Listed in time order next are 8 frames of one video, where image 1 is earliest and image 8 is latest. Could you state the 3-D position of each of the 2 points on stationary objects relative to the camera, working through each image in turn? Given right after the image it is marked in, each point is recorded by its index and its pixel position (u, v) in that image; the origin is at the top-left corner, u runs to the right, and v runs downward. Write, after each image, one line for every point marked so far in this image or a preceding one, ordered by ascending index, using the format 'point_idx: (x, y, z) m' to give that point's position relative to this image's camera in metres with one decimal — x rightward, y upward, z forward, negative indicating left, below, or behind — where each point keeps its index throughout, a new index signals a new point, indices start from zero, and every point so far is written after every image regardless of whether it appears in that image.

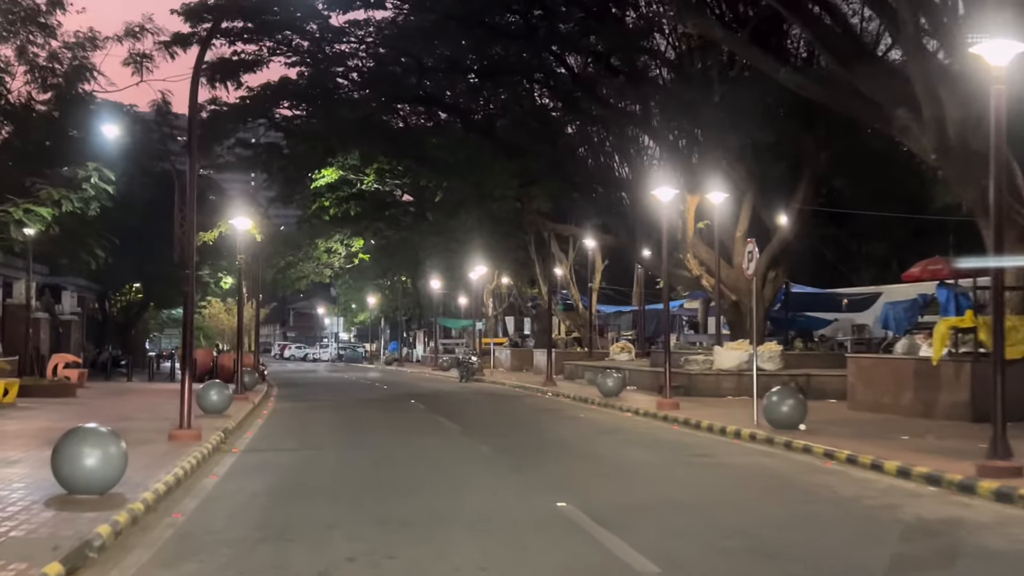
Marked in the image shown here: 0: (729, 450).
0: (+2.9, -2.2, +14.9) m
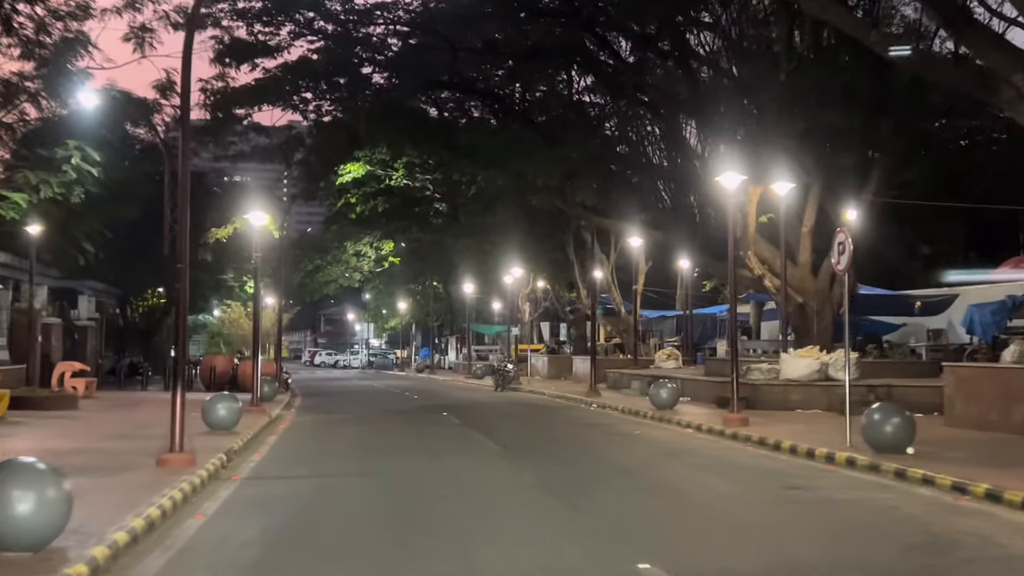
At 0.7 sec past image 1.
0: (+3.5, -2.1, +12.3) m
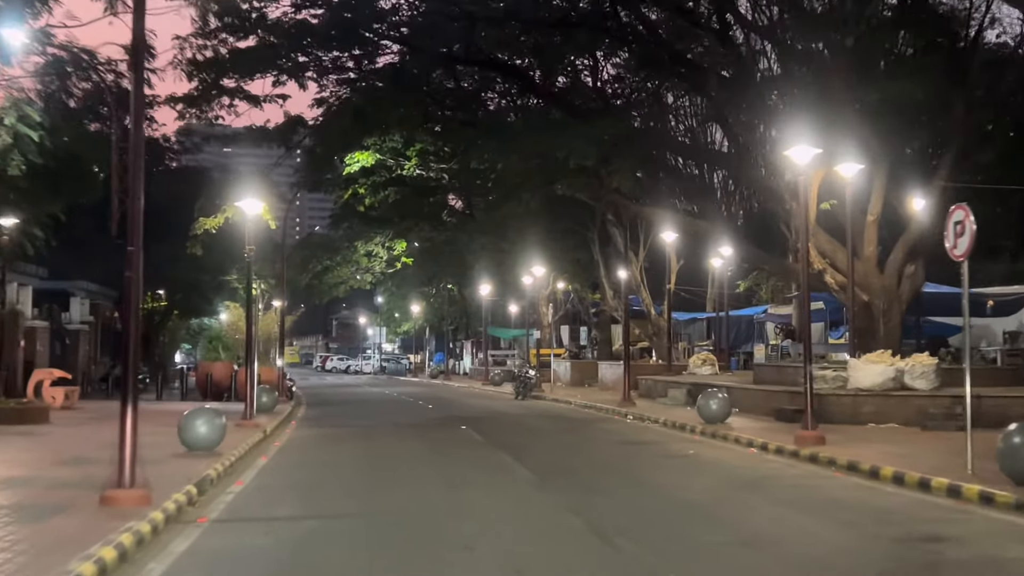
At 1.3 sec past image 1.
0: (+3.8, -2.0, +9.4) m
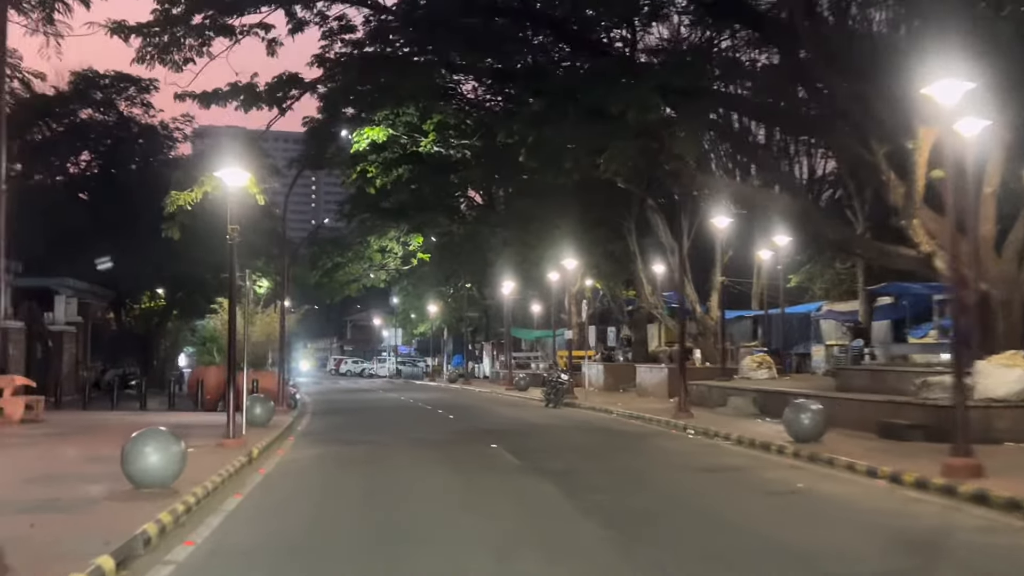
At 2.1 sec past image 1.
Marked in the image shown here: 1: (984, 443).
0: (+4.3, -1.8, +5.5) m
1: (+6.6, -2.2, +15.6) m
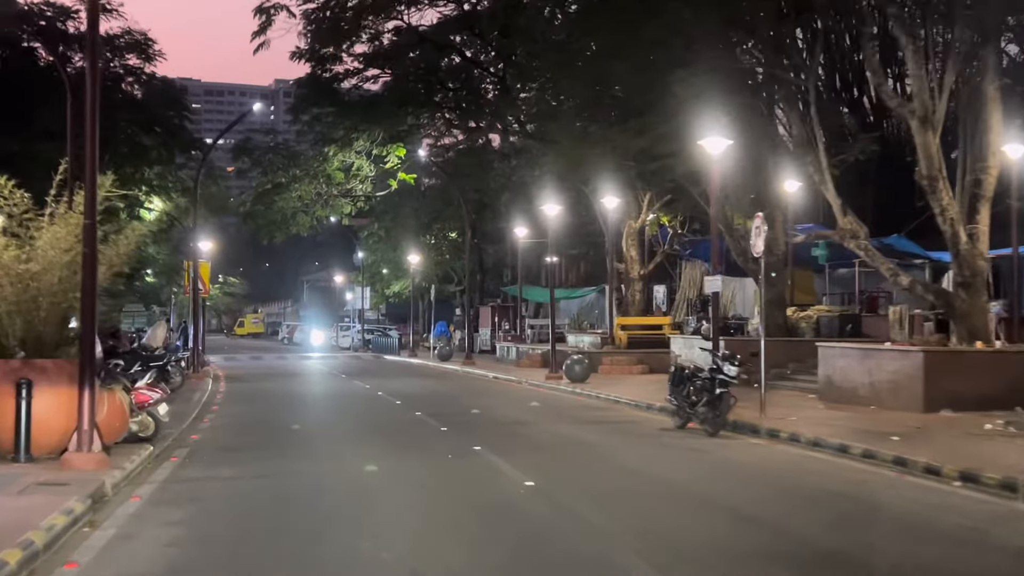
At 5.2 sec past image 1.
0: (+6.6, -1.2, -10.6) m
1: (+8.5, -1.3, -0.4) m
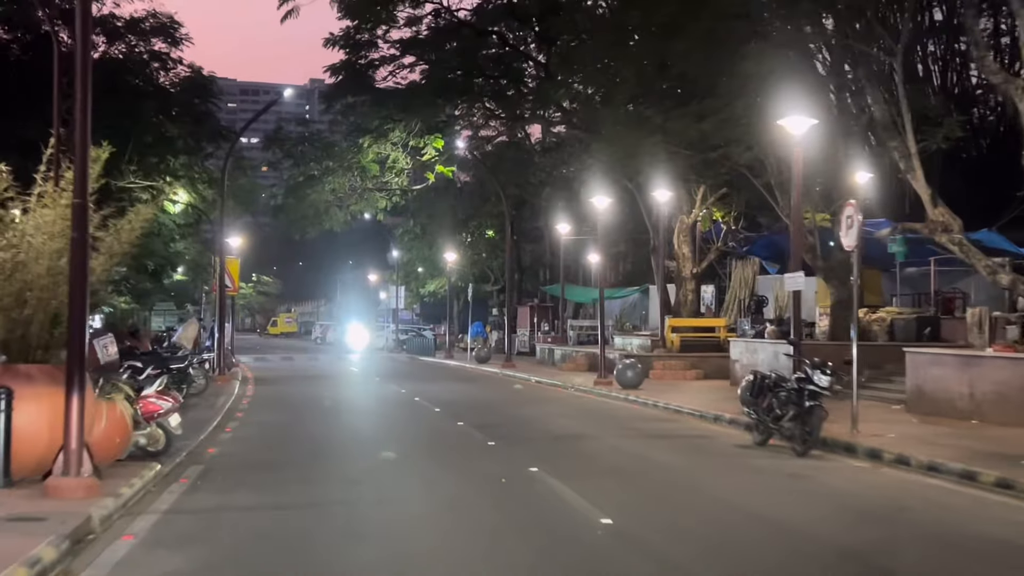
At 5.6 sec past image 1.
0: (+6.5, -1.1, -12.5) m
1: (+8.8, -1.3, -2.4) m
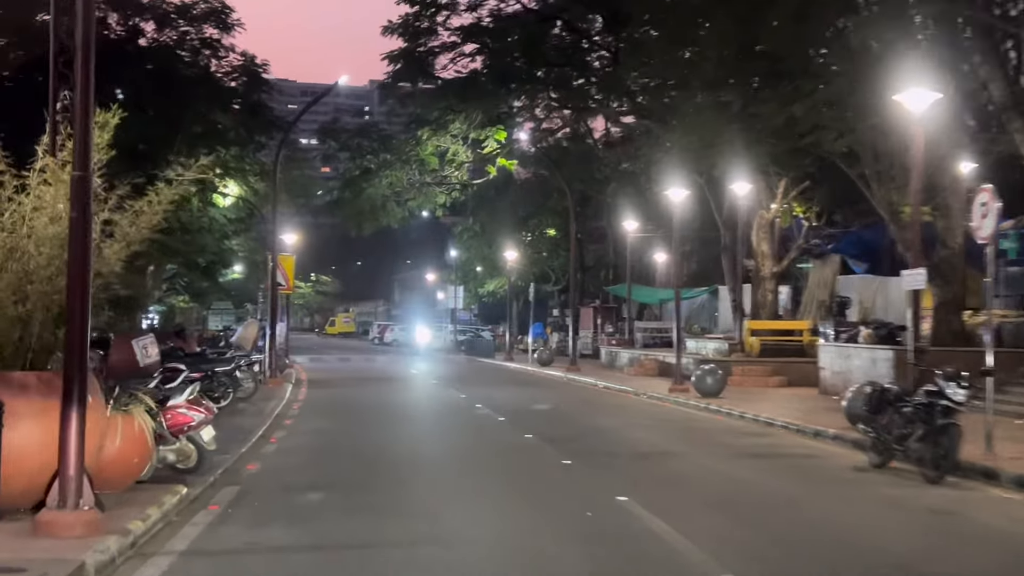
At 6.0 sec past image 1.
0: (+6.0, -1.1, -14.5) m
1: (+8.8, -1.3, -4.6) m
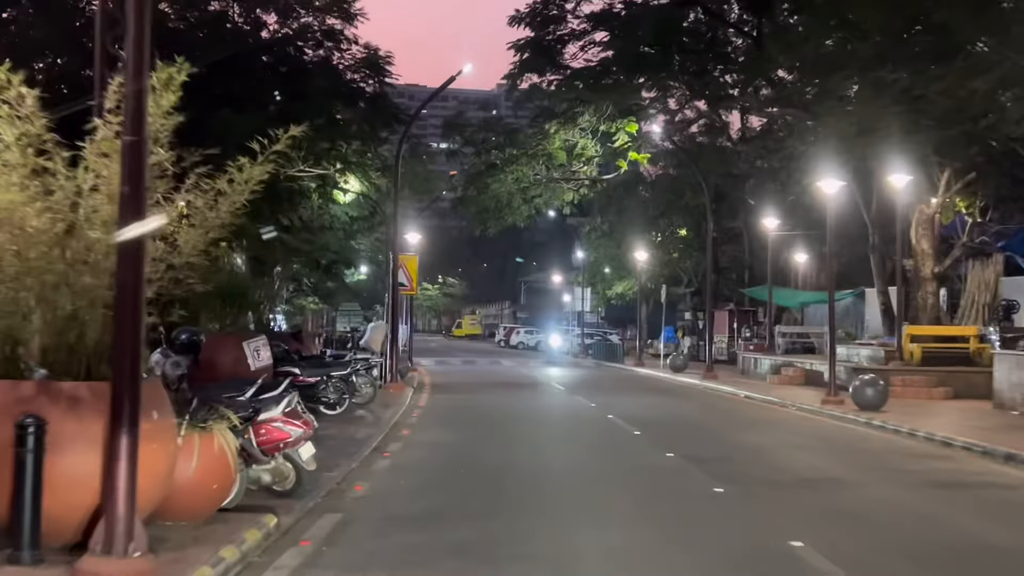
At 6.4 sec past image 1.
0: (+4.3, -1.0, -16.7) m
1: (+8.2, -1.2, -7.1) m
